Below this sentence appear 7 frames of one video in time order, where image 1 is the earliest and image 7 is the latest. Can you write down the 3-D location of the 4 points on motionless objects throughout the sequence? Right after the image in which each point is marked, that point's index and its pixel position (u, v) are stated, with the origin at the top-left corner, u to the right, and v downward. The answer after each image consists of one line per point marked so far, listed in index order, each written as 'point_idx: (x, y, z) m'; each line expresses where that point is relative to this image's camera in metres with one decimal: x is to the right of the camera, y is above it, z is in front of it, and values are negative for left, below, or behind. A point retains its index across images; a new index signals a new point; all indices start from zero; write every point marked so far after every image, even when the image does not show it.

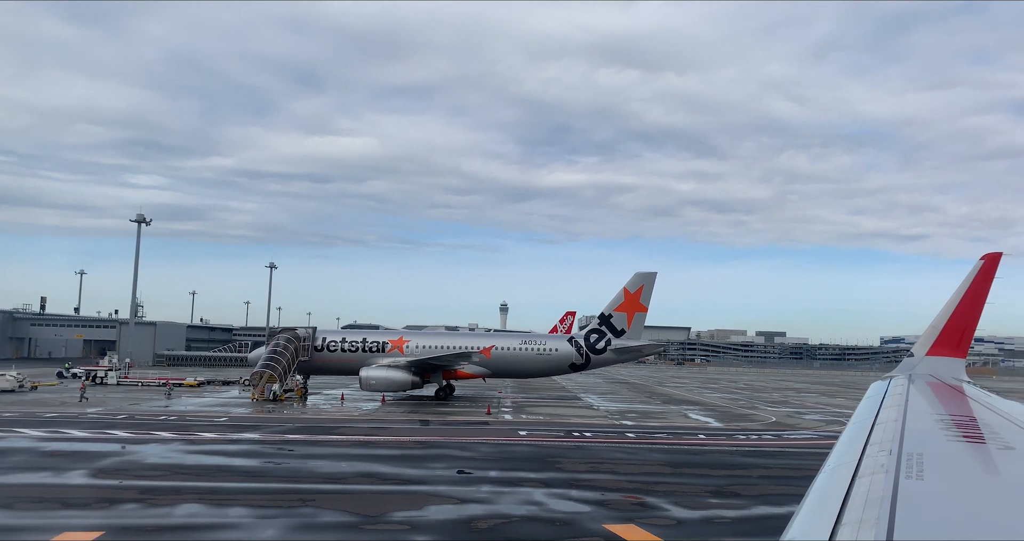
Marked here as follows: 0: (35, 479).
0: (-10.3, -4.5, +14.2) m
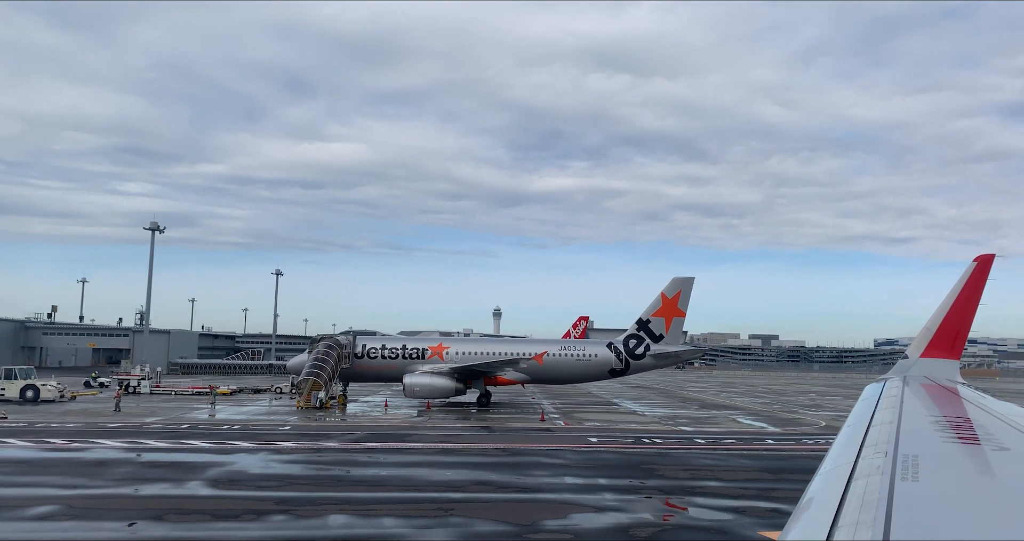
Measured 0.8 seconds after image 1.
0: (-7.6, -4.7, +14.1) m
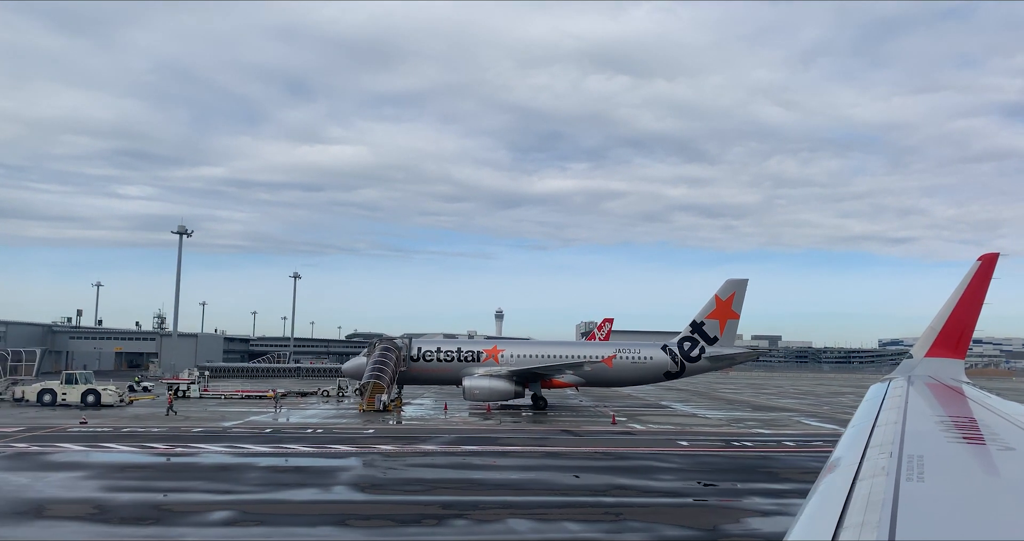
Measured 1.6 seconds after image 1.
0: (-4.4, -4.8, +14.1) m
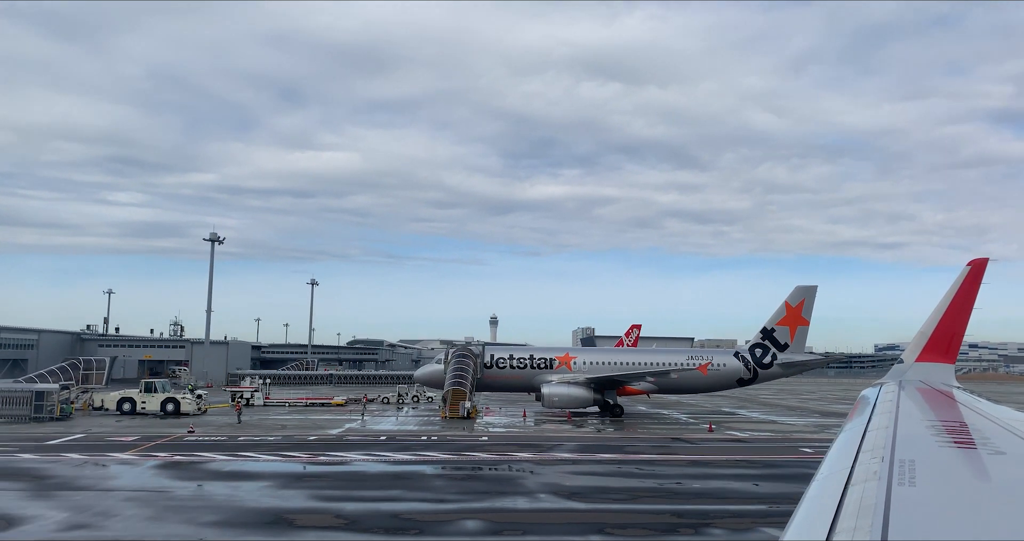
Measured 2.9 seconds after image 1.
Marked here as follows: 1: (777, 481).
0: (+0.3, -5.0, +14.2) m
1: (+6.9, -5.6, +17.4) m
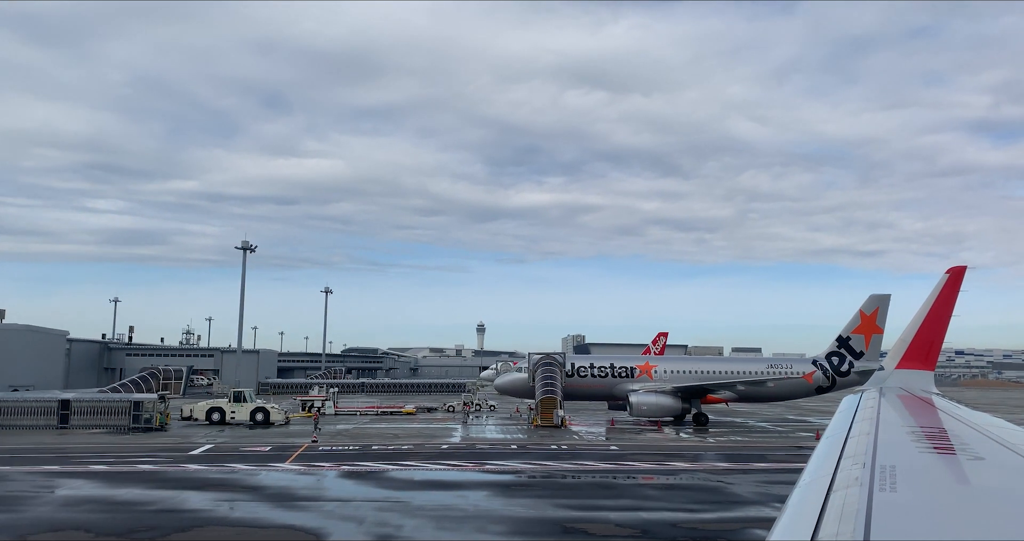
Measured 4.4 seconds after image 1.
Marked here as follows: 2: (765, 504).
0: (+5.7, -5.3, +14.5) m
1: (+12.4, -5.9, +17.8) m
2: (+5.7, -5.5, +15.3) m
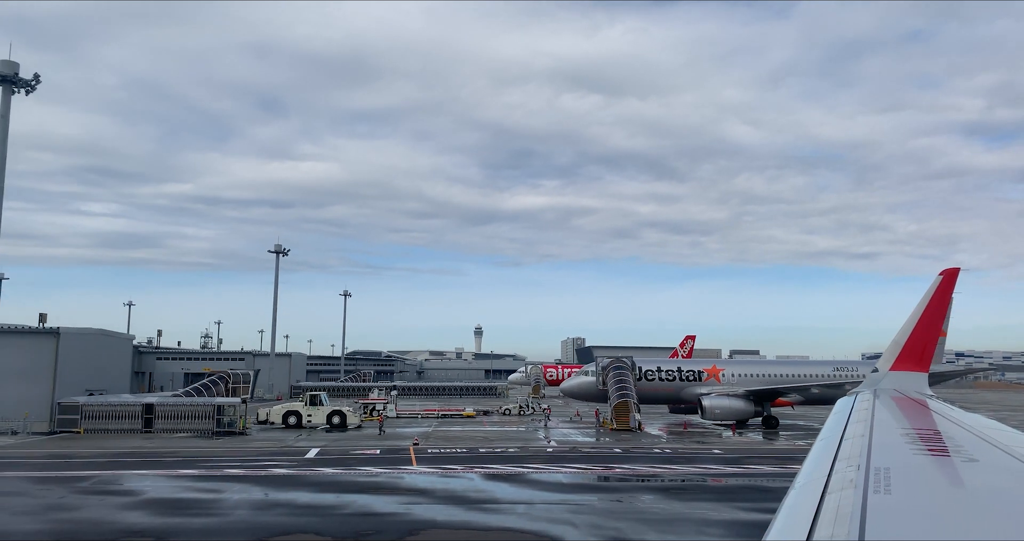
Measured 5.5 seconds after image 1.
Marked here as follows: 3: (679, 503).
0: (+10.0, -5.5, +14.7) m
1: (+16.6, -6.0, +18.0) m
2: (+10.0, -5.6, +15.5) m
3: (+4.2, -5.9, +16.9) m
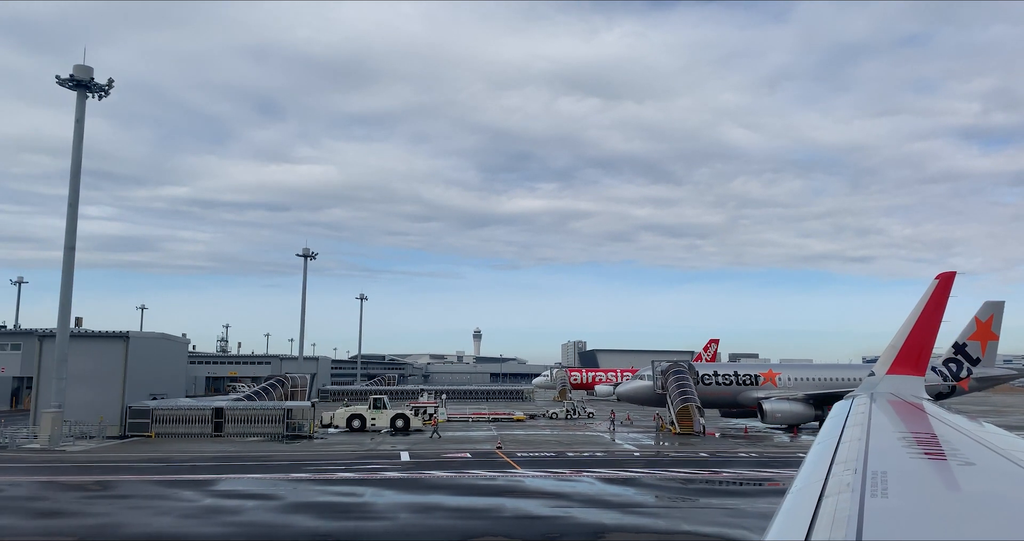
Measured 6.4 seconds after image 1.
0: (+13.6, -5.6, +14.9) m
1: (+20.2, -6.2, +18.2) m
2: (+13.5, -5.8, +15.7) m
3: (+7.8, -6.1, +17.1) m
